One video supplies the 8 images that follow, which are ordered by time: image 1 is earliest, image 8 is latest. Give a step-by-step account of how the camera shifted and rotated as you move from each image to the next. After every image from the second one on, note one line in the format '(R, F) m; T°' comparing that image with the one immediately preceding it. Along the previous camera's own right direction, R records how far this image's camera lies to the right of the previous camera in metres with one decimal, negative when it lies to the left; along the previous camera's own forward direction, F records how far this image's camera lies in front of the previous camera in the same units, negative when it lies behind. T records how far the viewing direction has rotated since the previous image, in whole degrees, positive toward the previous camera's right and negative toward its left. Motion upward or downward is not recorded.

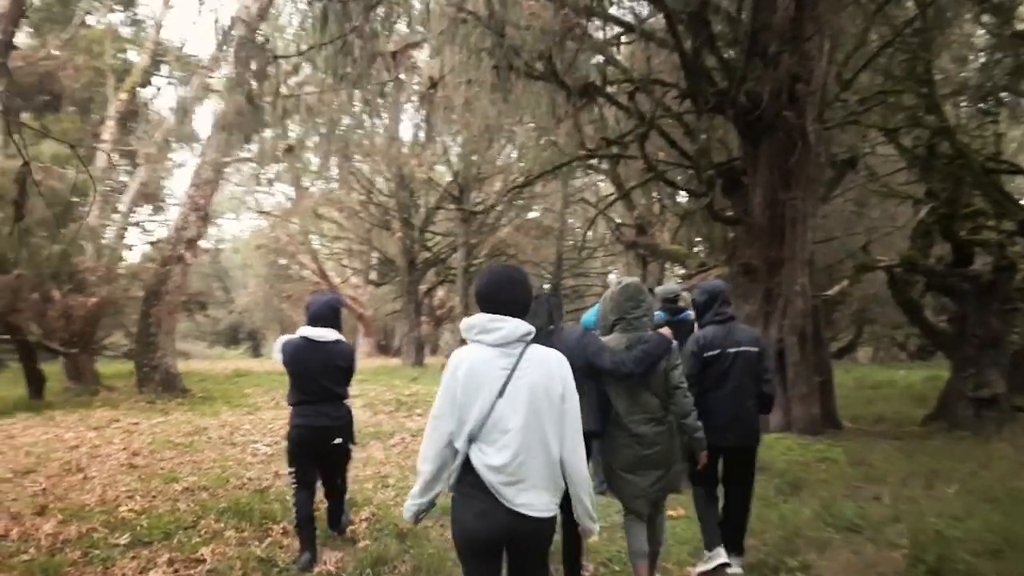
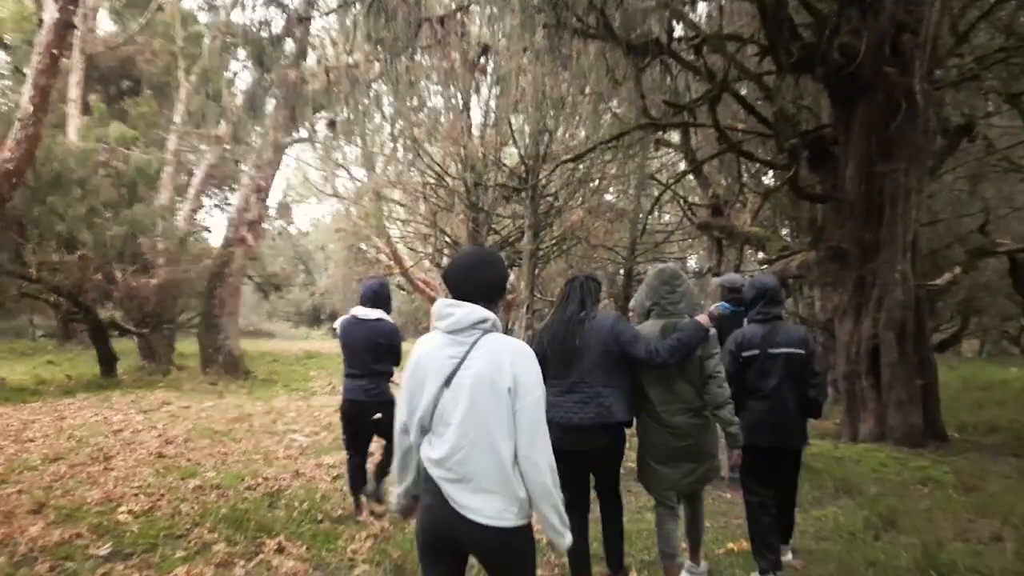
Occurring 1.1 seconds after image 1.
(+0.3, +0.9) m; -7°
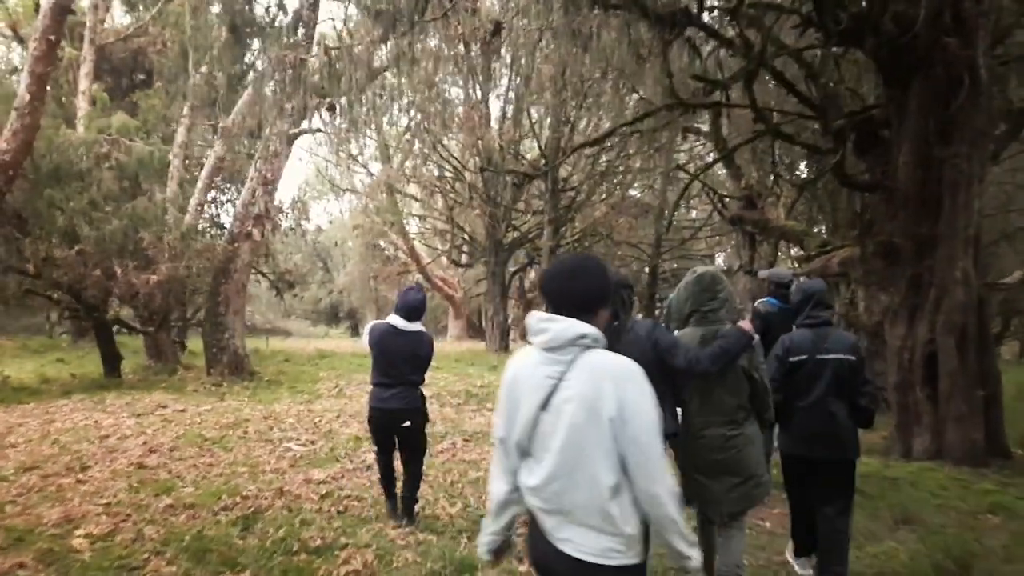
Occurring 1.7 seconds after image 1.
(+0.1, +0.7) m; -2°
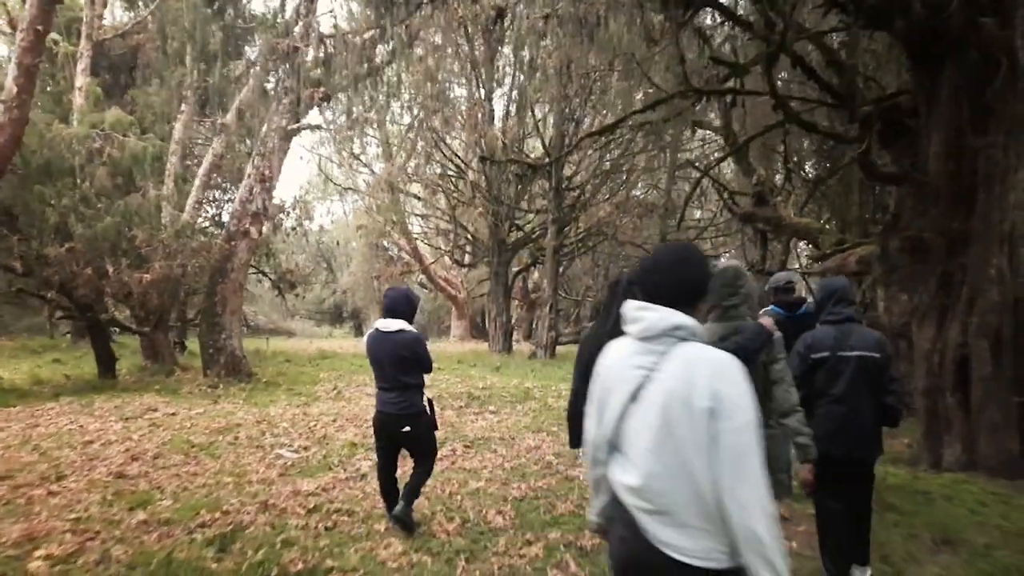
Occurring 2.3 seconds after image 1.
(0.0, +0.4) m; 0°
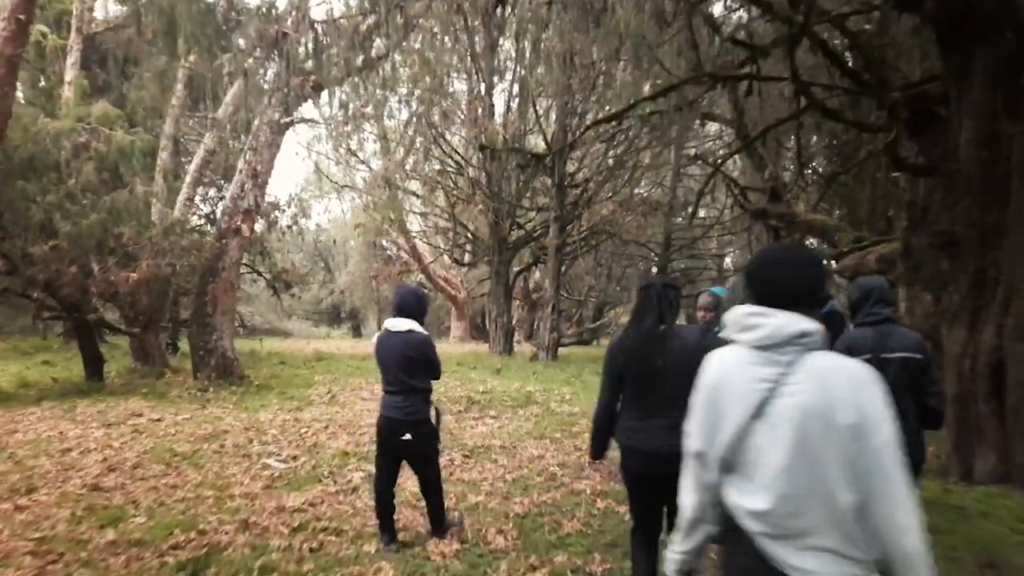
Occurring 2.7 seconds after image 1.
(0.0, +0.4) m; 0°
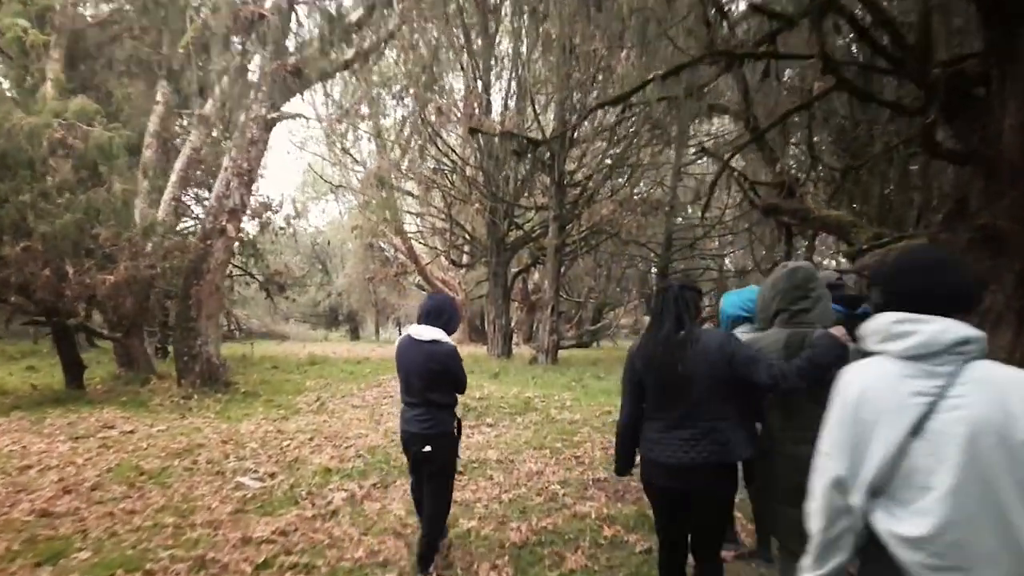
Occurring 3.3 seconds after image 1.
(0.0, +0.6) m; 0°
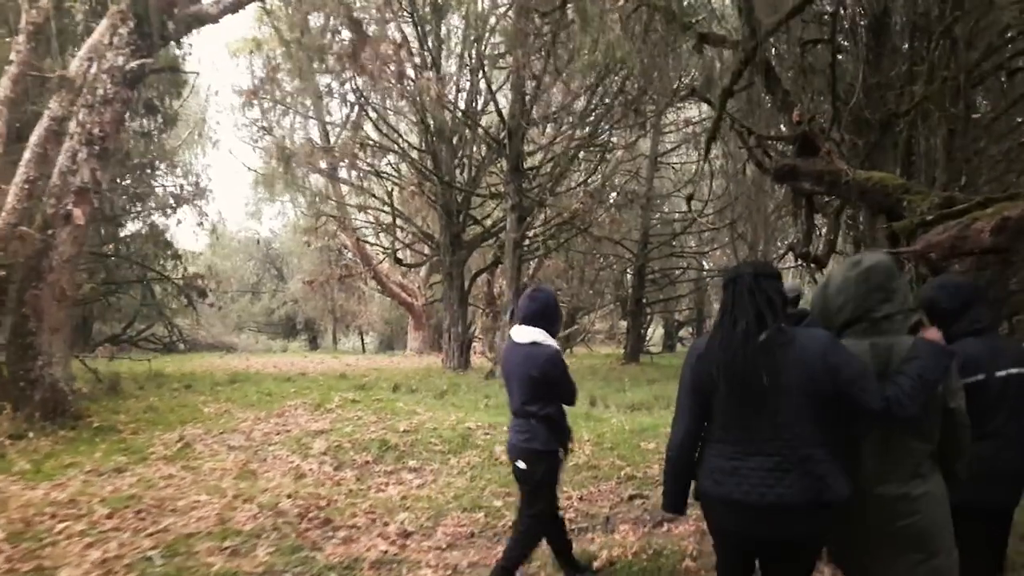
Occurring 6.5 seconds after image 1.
(+0.6, +2.9) m; +2°
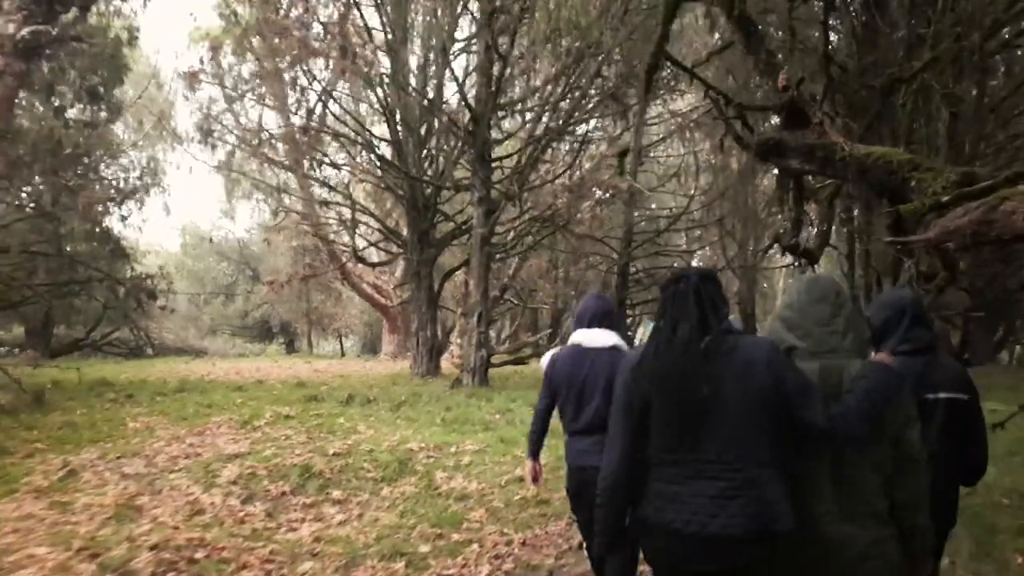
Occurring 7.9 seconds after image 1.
(+0.5, +1.2) m; +1°
